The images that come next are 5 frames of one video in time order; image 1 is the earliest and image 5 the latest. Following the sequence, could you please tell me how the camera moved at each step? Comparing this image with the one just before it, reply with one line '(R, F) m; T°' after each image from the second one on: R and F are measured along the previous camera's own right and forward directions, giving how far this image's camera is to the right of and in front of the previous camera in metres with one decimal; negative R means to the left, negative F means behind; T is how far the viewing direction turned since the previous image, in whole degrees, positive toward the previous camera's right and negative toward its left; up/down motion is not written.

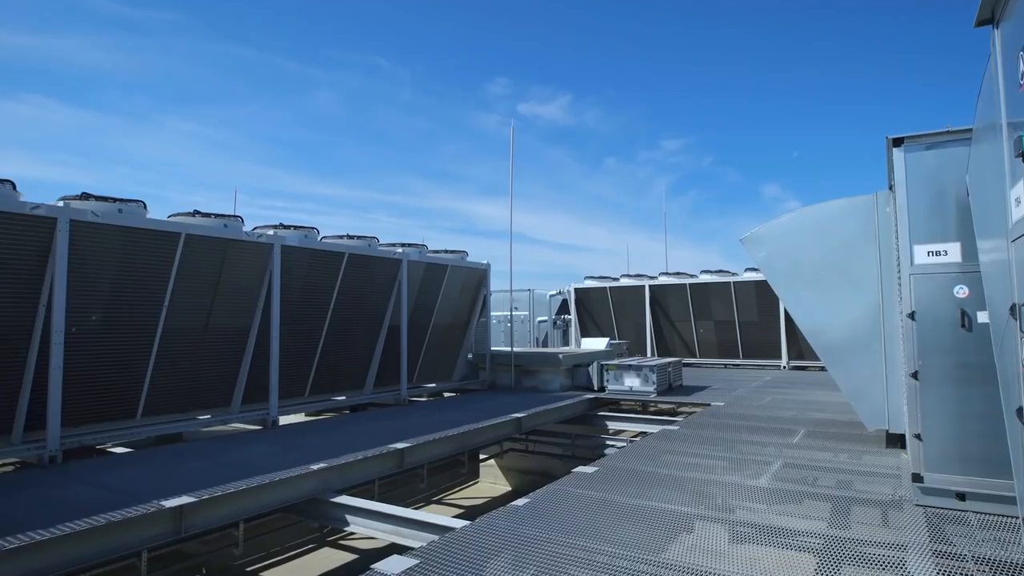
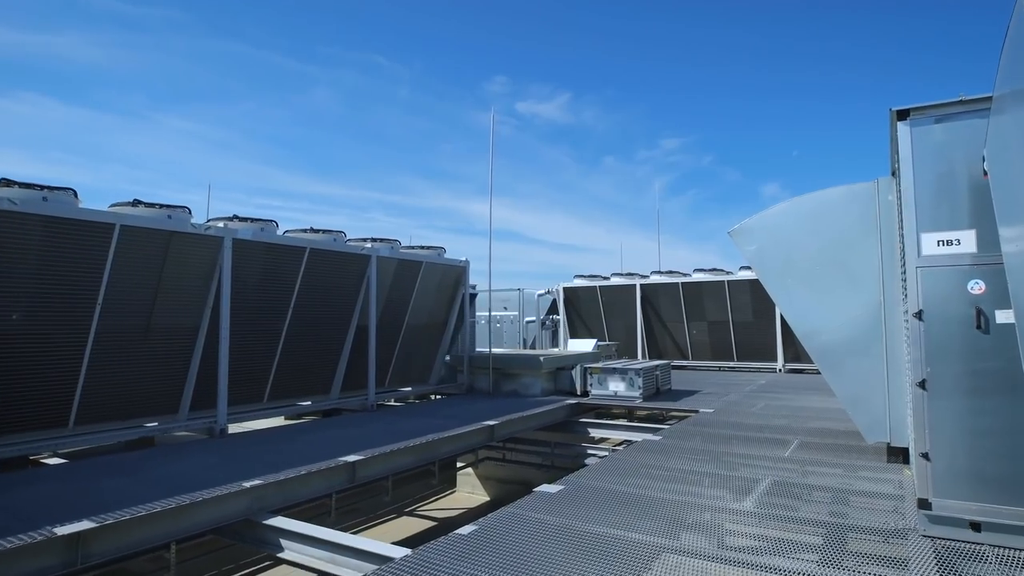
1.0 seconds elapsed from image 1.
(+0.3, +0.6) m; 0°
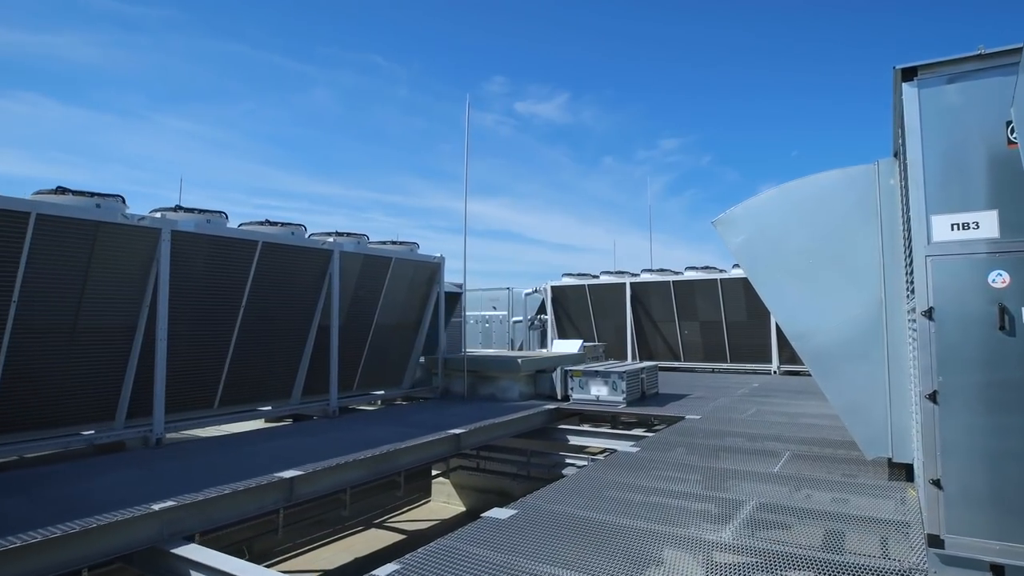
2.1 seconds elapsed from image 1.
(+0.4, +0.6) m; 0°
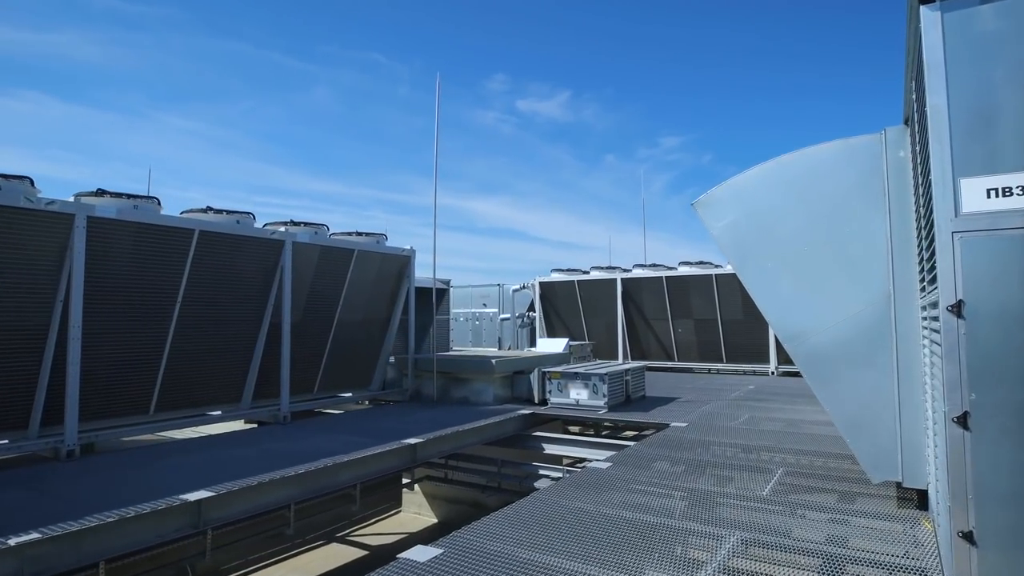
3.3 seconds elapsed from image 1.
(+0.4, +0.7) m; 0°
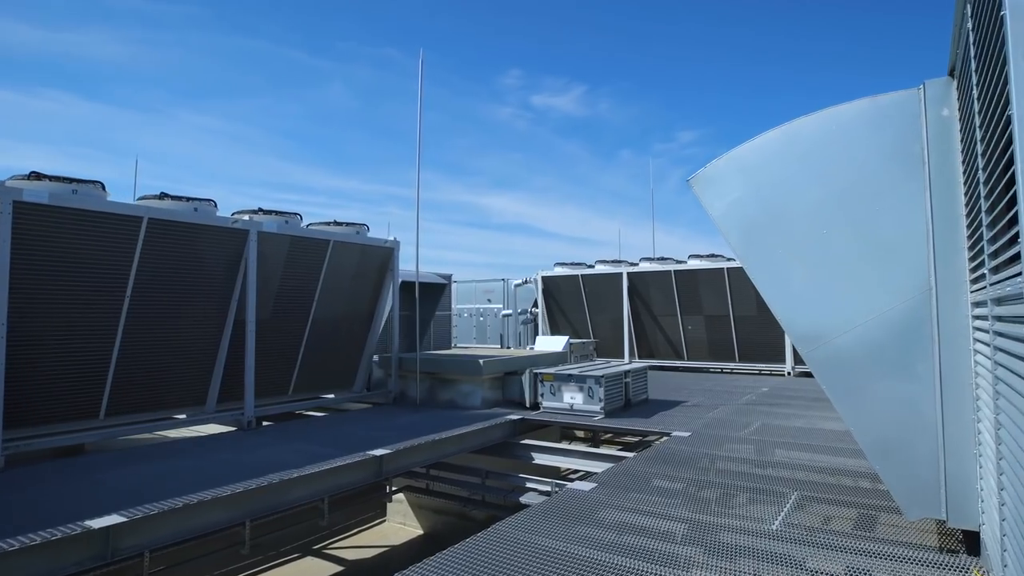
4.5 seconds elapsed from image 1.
(+0.3, +0.7) m; -1°
